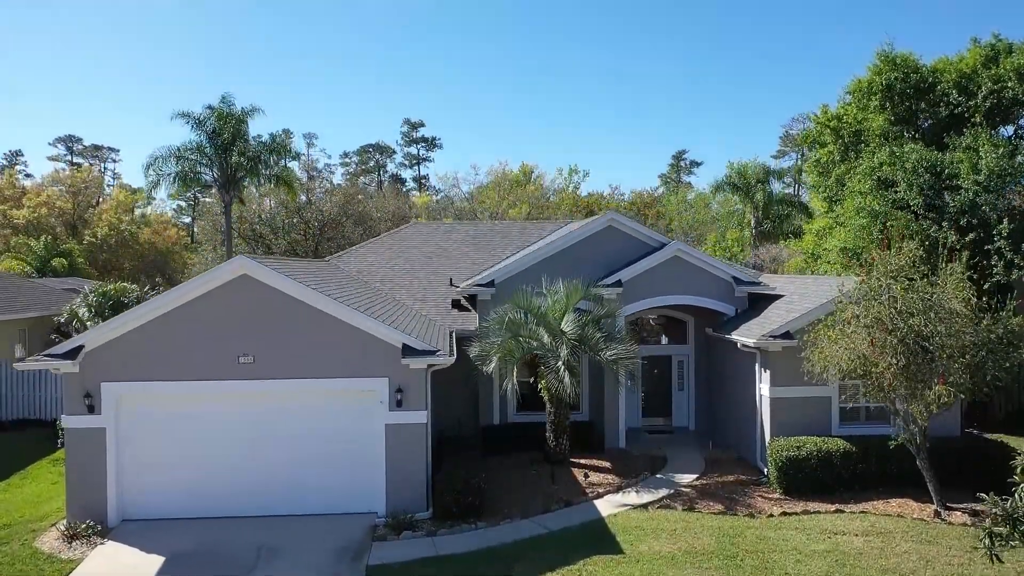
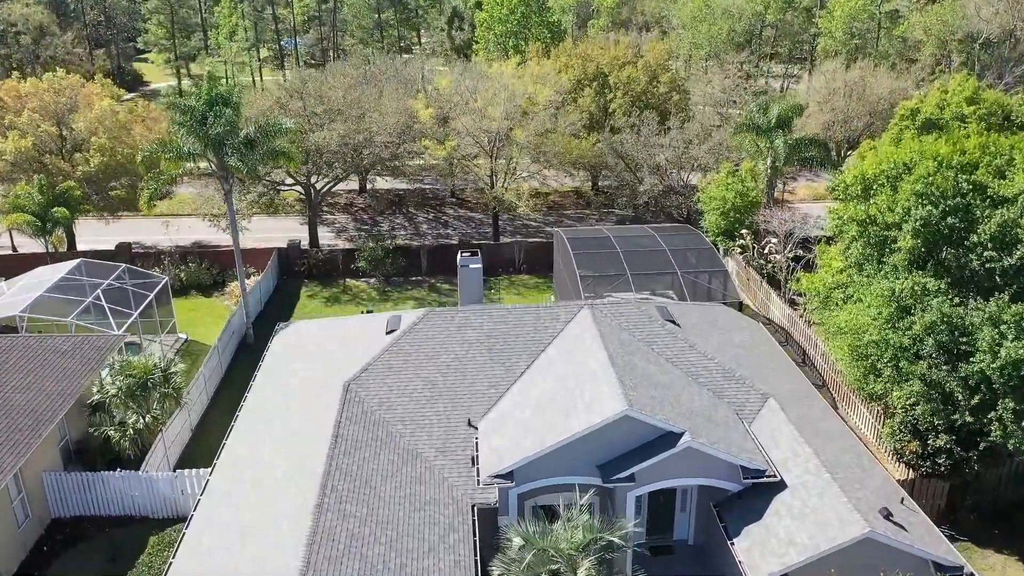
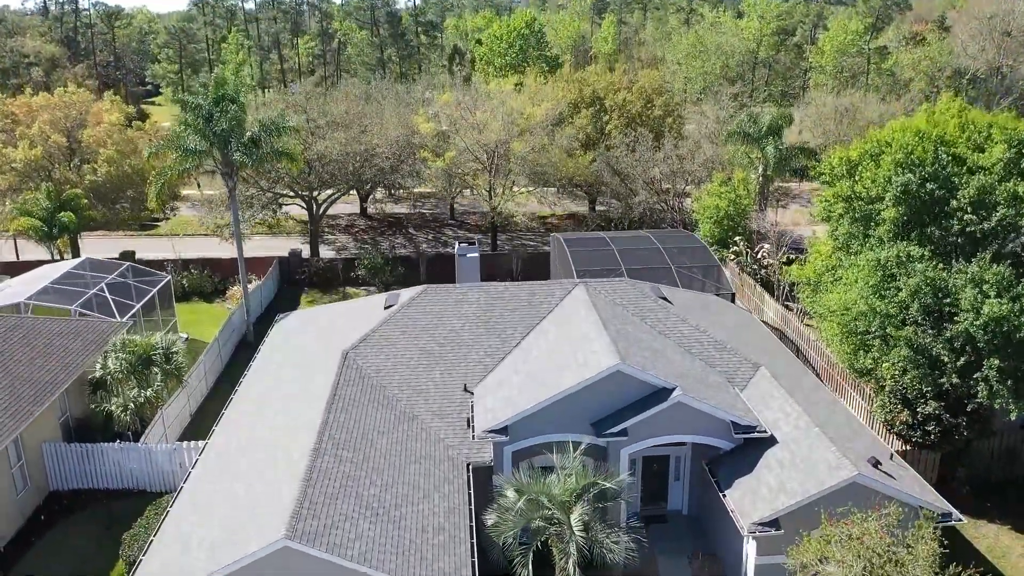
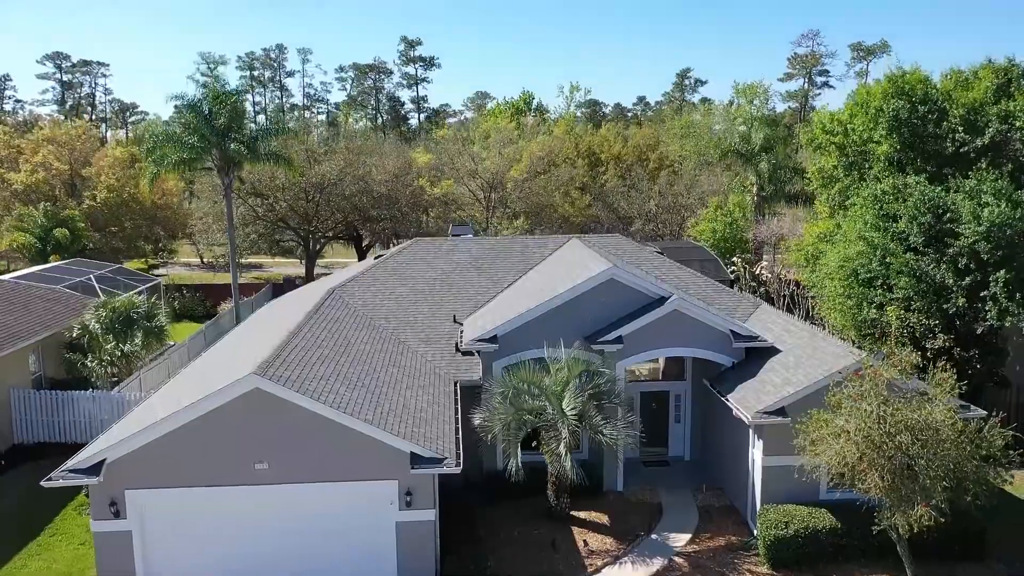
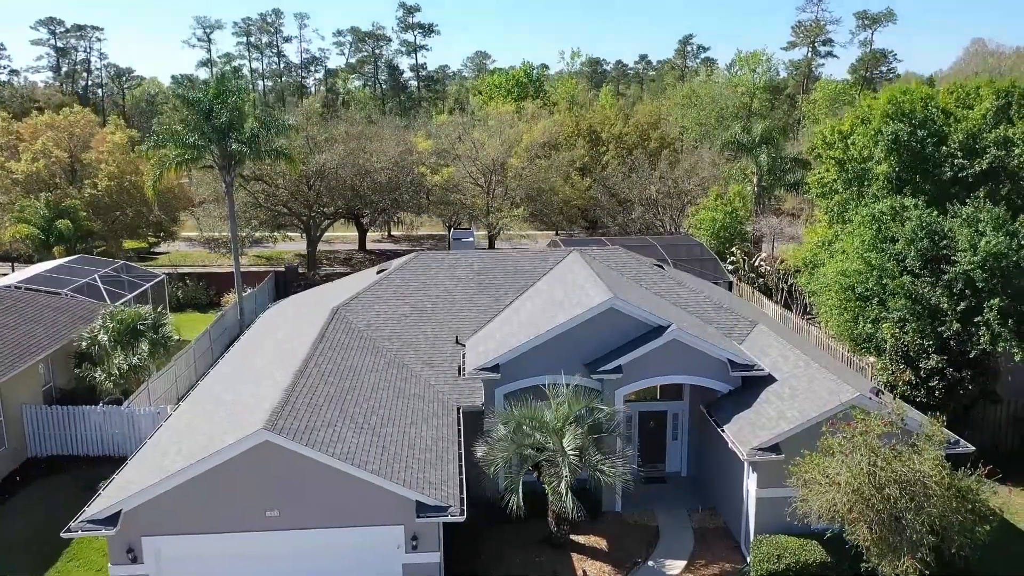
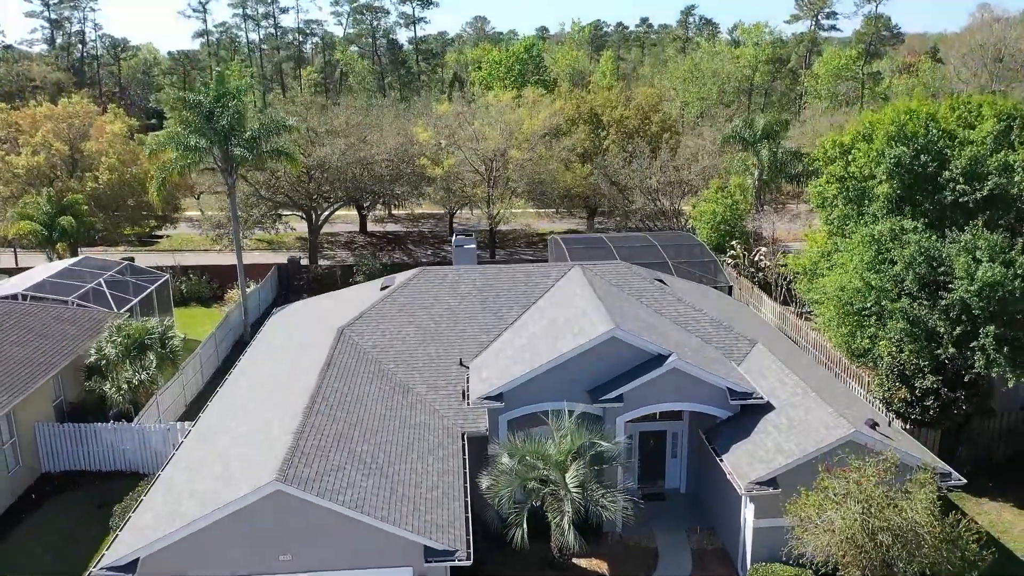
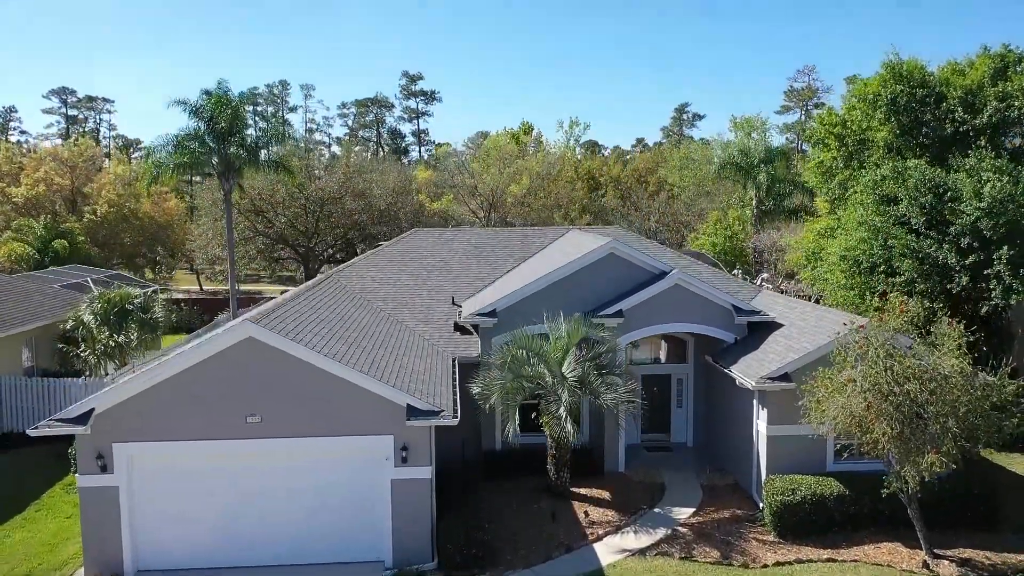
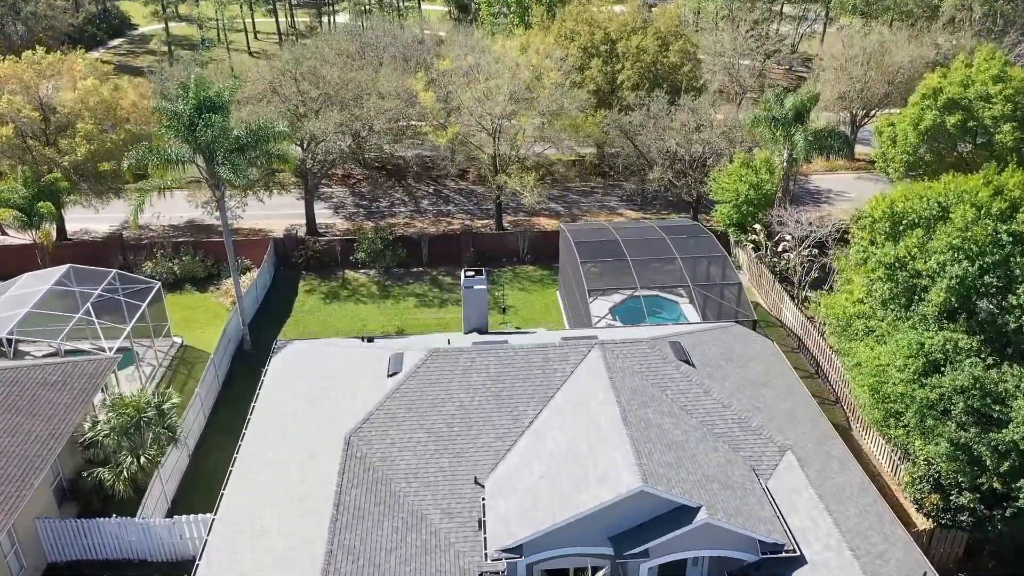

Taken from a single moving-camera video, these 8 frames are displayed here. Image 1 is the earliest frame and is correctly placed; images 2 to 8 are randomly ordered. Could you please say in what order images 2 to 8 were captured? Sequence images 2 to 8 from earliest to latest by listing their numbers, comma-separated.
7, 4, 5, 6, 3, 2, 8
